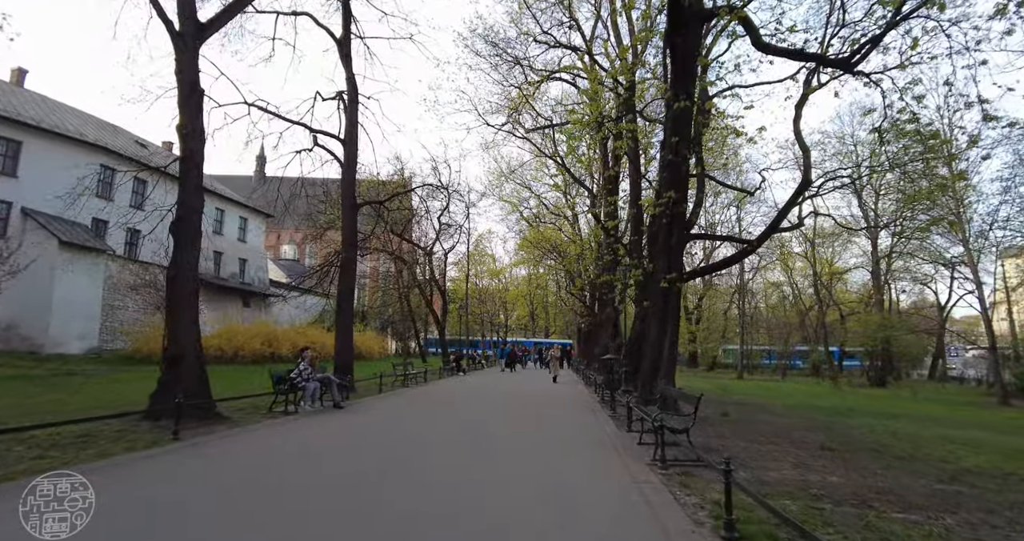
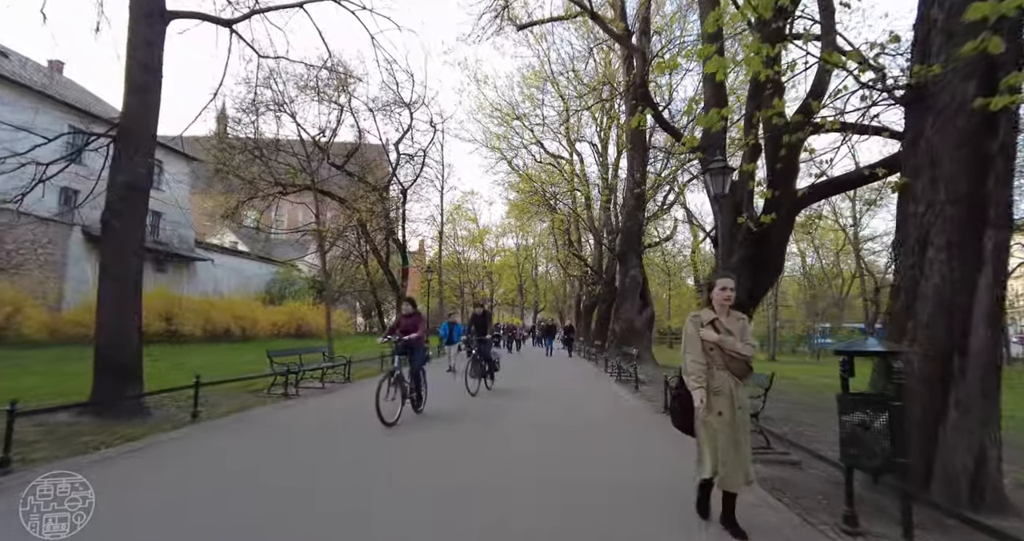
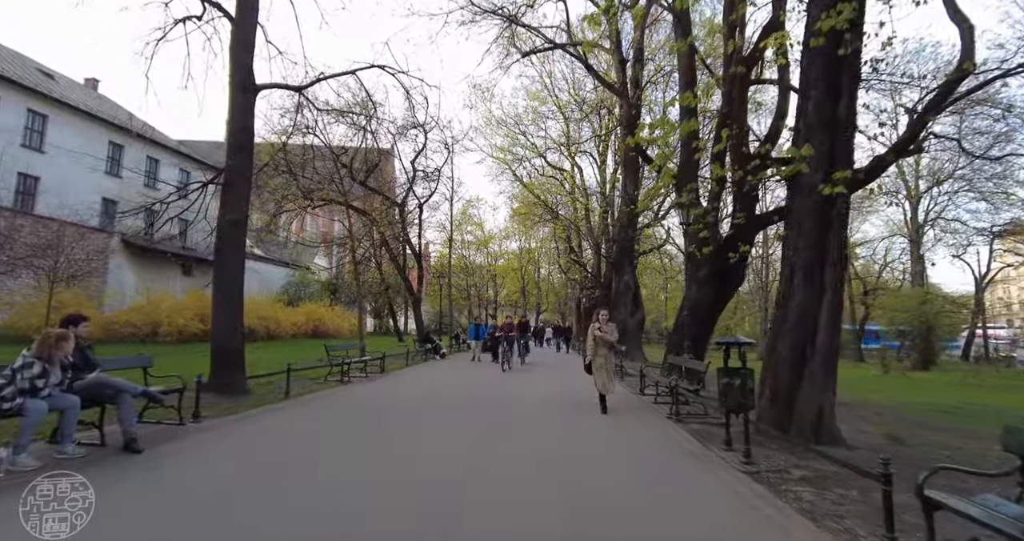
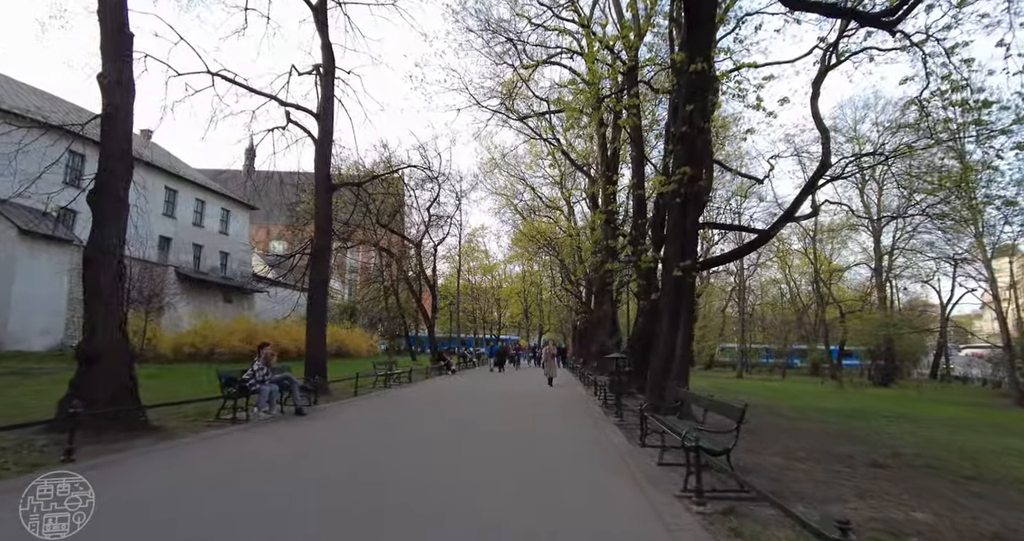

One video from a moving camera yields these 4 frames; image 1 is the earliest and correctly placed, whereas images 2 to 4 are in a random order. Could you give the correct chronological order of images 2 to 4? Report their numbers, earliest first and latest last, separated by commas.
4, 3, 2
